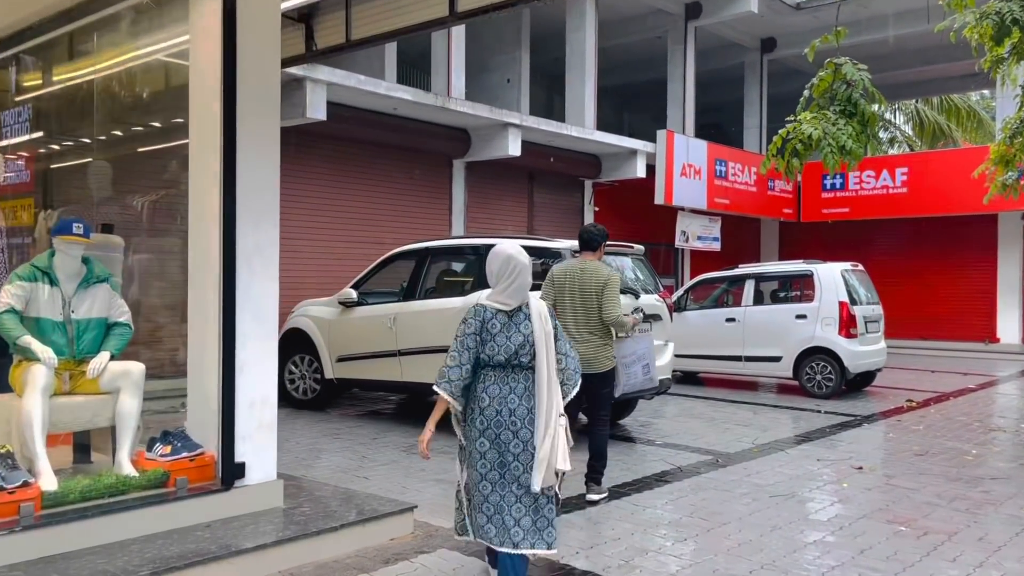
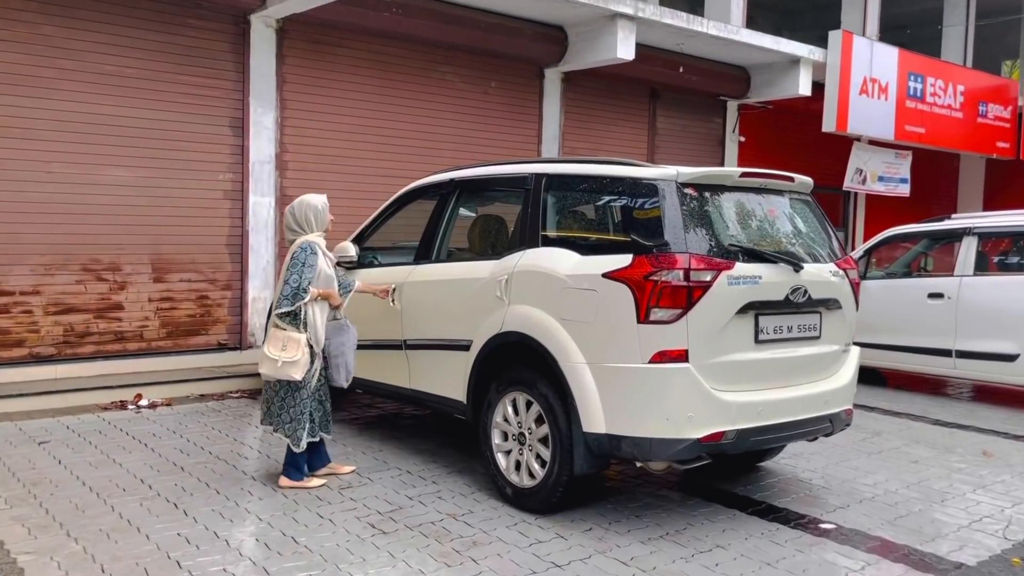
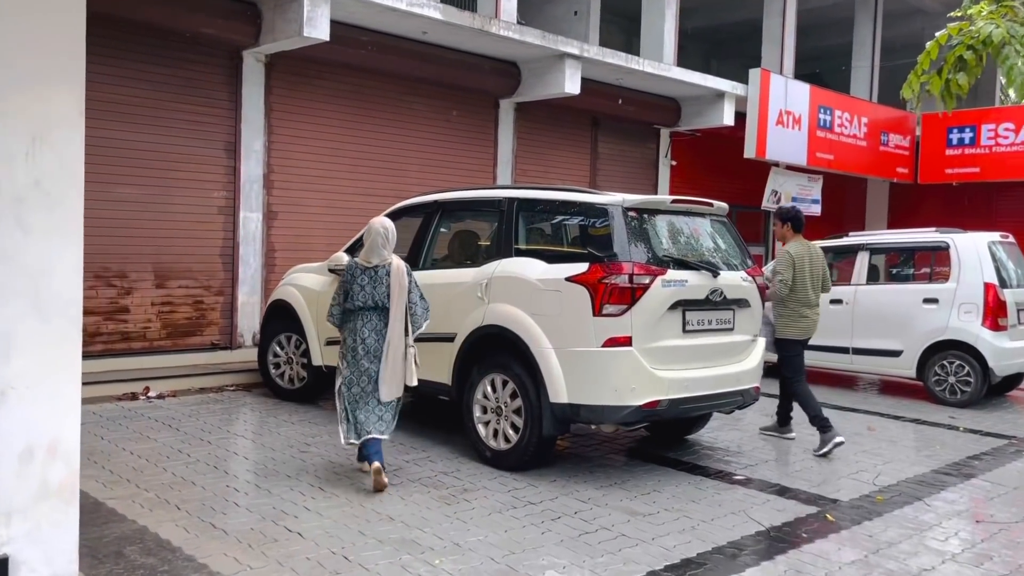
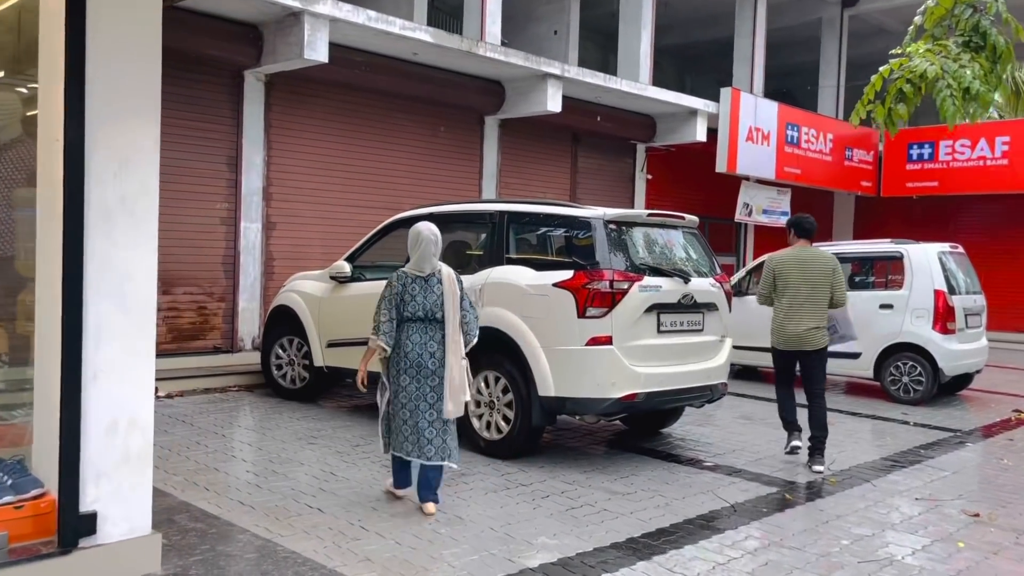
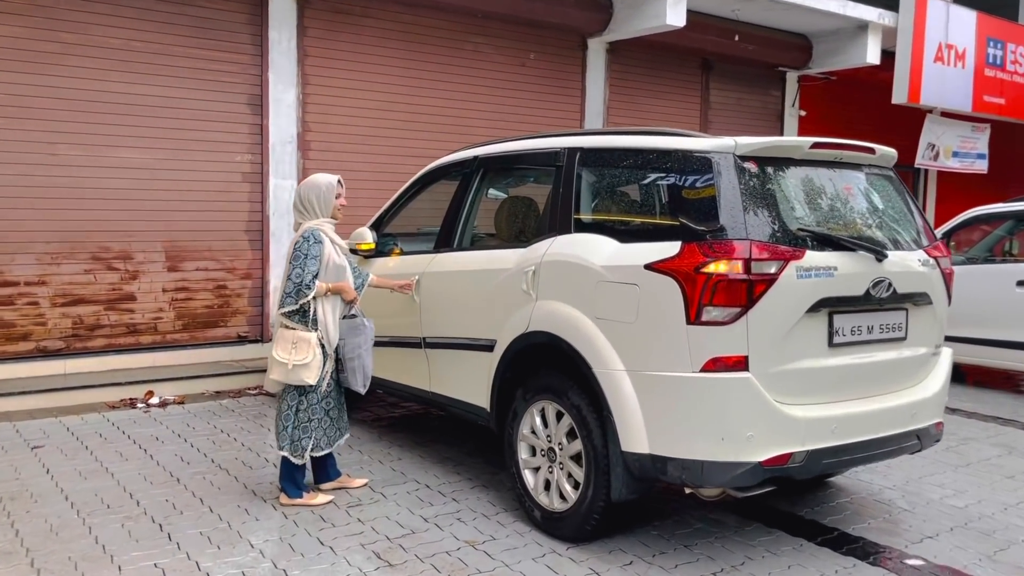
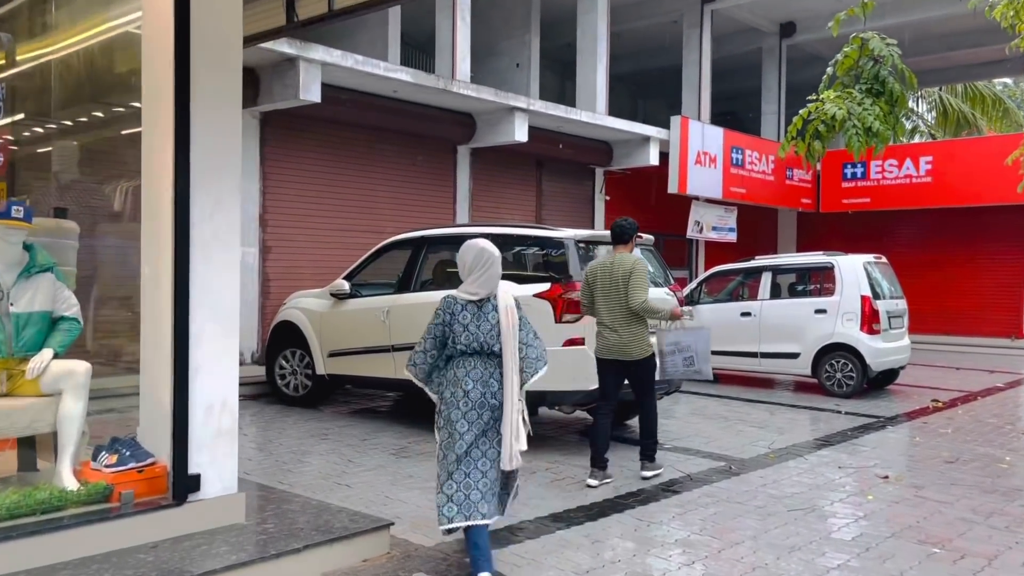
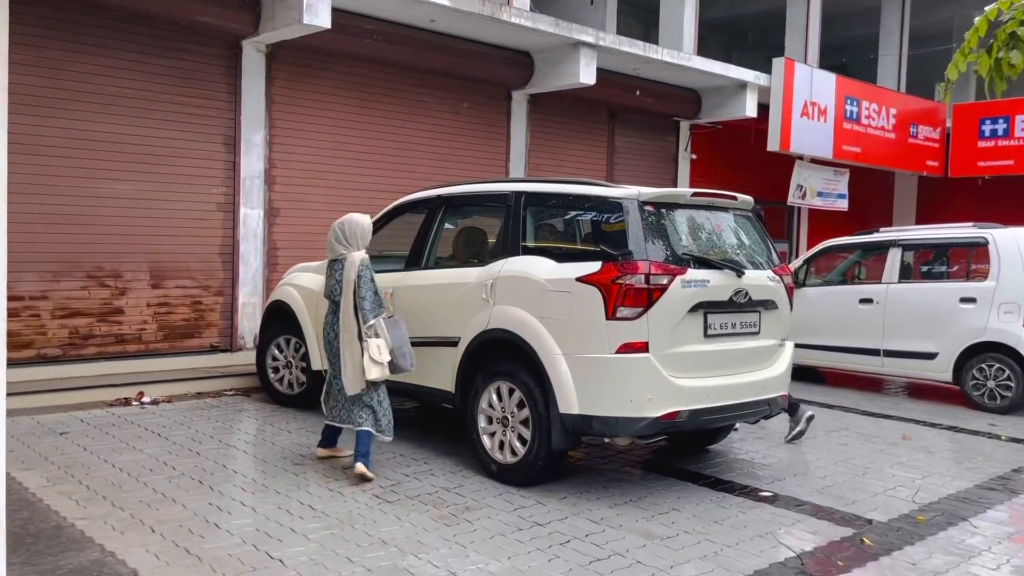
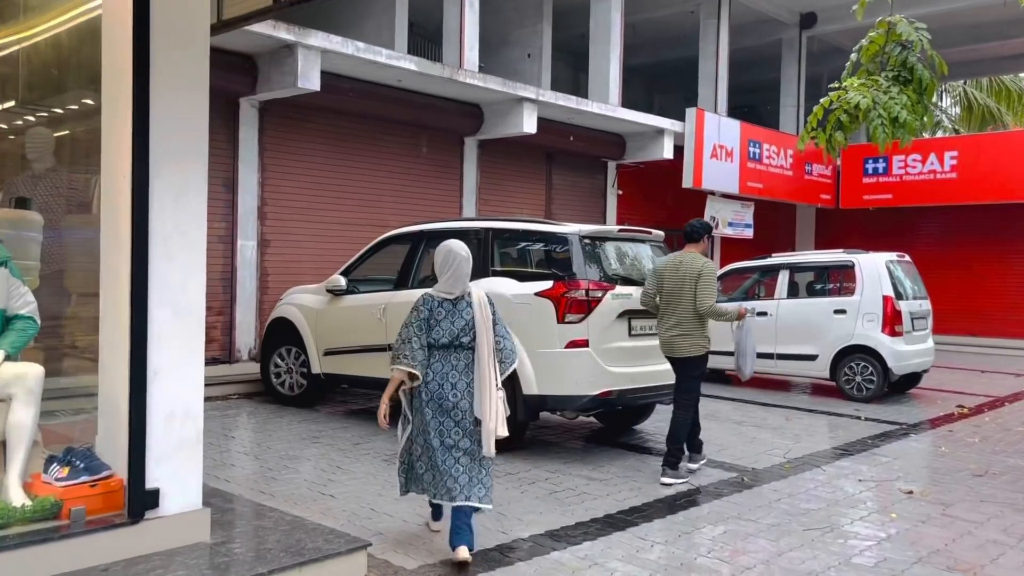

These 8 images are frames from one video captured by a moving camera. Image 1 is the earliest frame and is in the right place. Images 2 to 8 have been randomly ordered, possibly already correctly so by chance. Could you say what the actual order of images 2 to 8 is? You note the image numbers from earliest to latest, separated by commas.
6, 8, 4, 3, 7, 2, 5
